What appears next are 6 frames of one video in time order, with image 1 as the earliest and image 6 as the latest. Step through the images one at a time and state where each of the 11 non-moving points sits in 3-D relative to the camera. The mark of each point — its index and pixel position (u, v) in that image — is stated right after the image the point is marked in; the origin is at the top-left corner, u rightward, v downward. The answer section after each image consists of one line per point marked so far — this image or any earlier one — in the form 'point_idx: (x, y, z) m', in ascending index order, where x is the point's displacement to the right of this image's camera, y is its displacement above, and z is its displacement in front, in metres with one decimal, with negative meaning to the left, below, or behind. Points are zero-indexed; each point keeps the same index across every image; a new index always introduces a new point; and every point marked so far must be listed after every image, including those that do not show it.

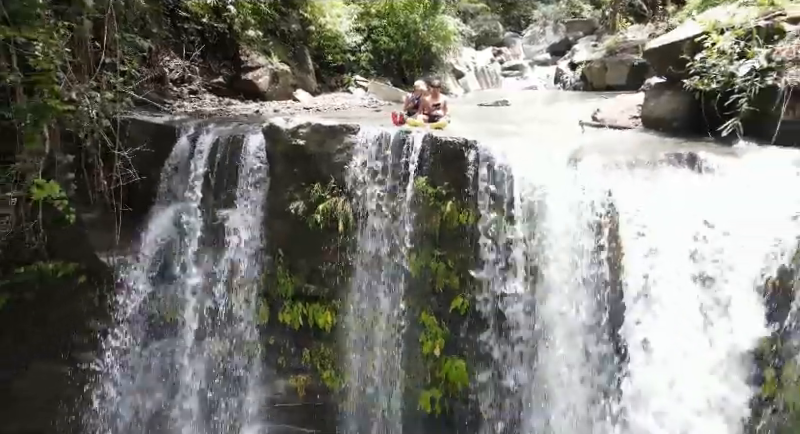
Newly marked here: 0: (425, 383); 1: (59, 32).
0: (+0.1, -1.0, +3.2) m
1: (-2.0, +1.0, +3.3) m
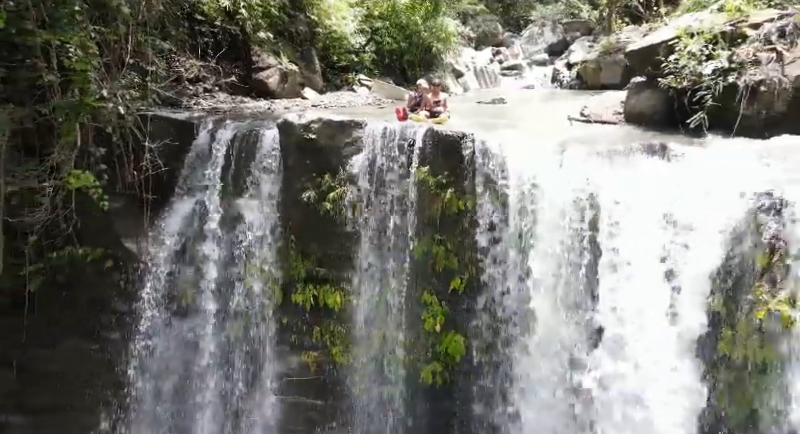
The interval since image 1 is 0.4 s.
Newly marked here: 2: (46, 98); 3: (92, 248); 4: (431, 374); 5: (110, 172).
0: (+0.2, -0.9, +3.5) m
1: (-2.0, +1.1, +3.6) m
2: (-2.3, +0.8, +3.5) m
3: (-2.2, -0.2, +3.6) m
4: (+0.2, -1.0, +3.5) m
5: (-2.0, +0.3, +3.7) m
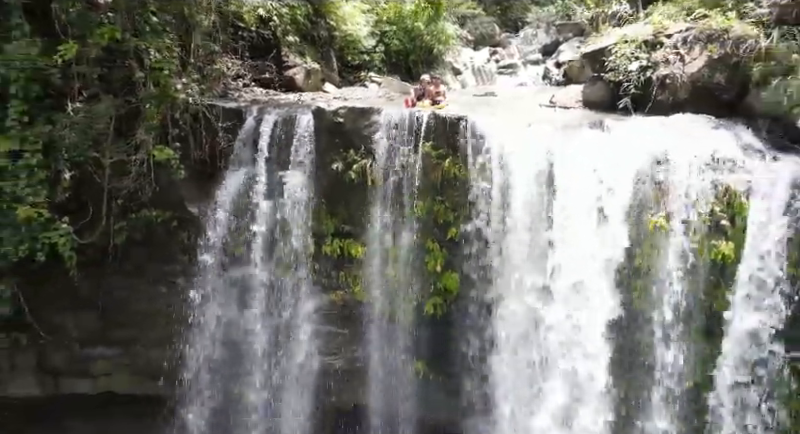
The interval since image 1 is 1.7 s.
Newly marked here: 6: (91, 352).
0: (+0.2, -0.6, +4.4) m
1: (-1.9, +1.4, +4.6) m
2: (-2.2, +1.0, +4.4) m
3: (-2.1, +0.1, +4.6) m
4: (+0.3, -0.7, +4.5) m
5: (-1.9, +0.6, +4.6) m
6: (-2.8, -1.2, +4.8) m
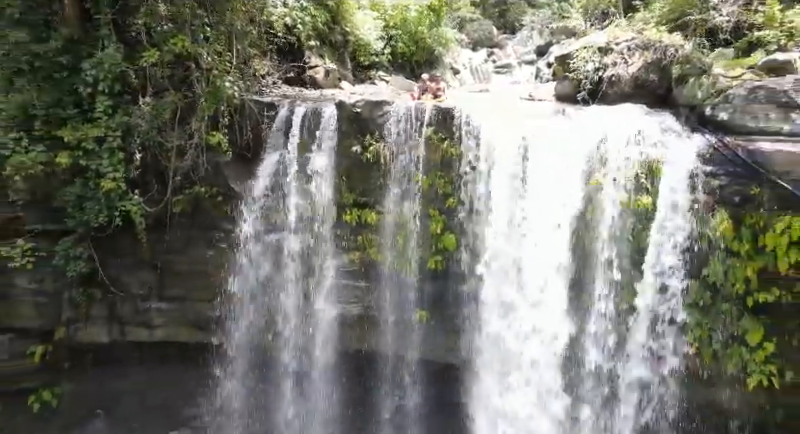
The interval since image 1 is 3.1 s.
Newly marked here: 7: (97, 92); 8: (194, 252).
0: (+0.3, -0.4, +5.4) m
1: (-1.8, +1.7, +5.6) m
2: (-2.1, +1.3, +5.4) m
3: (-2.0, +0.3, +5.6) m
4: (+0.4, -0.5, +5.5) m
5: (-1.8, +0.9, +5.7) m
6: (-2.7, -1.0, +5.8) m
7: (-2.9, +1.2, +5.2) m
8: (-2.2, -0.4, +5.8) m
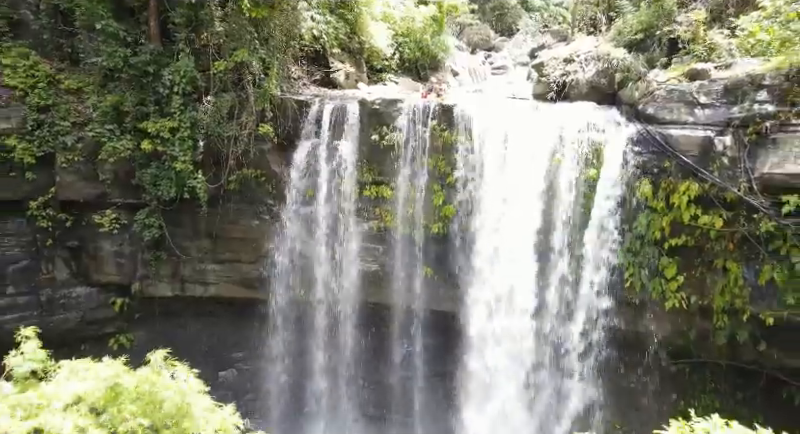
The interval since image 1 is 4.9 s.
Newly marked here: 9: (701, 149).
0: (+0.4, 0.0, +6.8) m
1: (-1.7, +2.0, +7.0) m
2: (-2.0, +1.6, +6.8) m
3: (-1.9, +0.6, +7.0) m
4: (+0.5, -0.1, +6.8) m
5: (-1.7, +1.2, +7.0) m
6: (-2.6, -0.7, +7.2) m
7: (-2.8, +1.5, +6.6) m
8: (-2.1, -0.1, +7.2) m
9: (+2.7, +0.6, +4.9) m
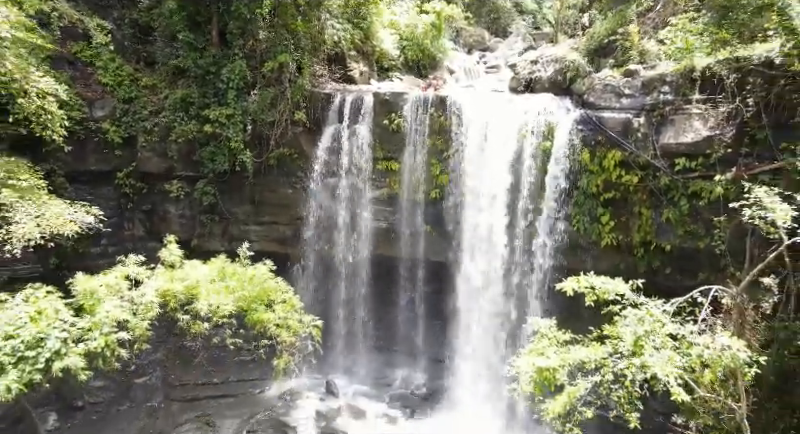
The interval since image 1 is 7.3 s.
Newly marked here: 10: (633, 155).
0: (+0.5, +0.5, +8.6) m
1: (-1.6, +2.5, +8.8) m
2: (-1.9, +2.1, +8.6) m
3: (-1.8, +1.2, +8.8) m
4: (+0.6, +0.4, +8.6) m
5: (-1.6, +1.7, +8.8) m
6: (-2.5, -0.1, +9.1) m
7: (-2.7, +2.0, +8.4) m
8: (-2.0, +0.4, +9.0) m
9: (+2.8, +1.1, +6.7) m
10: (+2.9, +0.8, +6.6) m
